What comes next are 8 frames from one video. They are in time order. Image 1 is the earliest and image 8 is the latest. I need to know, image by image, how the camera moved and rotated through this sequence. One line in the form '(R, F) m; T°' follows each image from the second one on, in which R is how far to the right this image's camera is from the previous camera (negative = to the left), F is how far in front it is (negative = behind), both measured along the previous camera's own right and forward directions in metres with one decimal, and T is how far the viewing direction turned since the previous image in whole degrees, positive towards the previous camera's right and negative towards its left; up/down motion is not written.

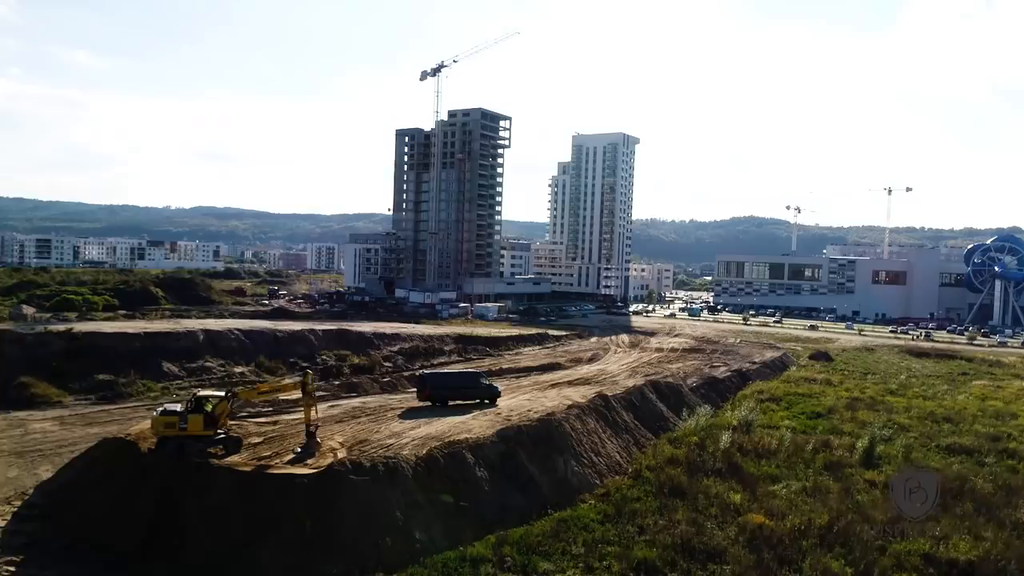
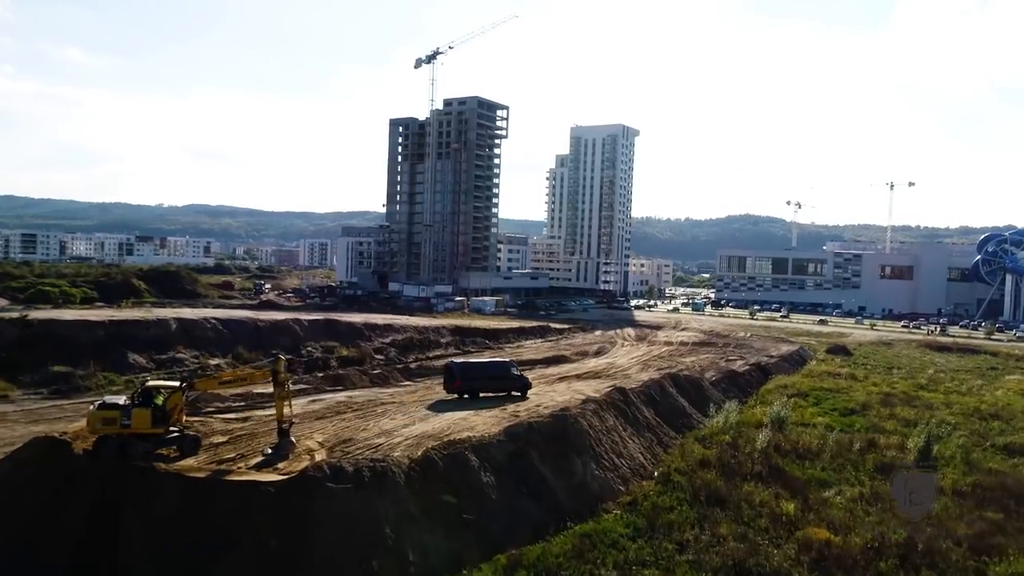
(-0.4, +3.2) m; 0°
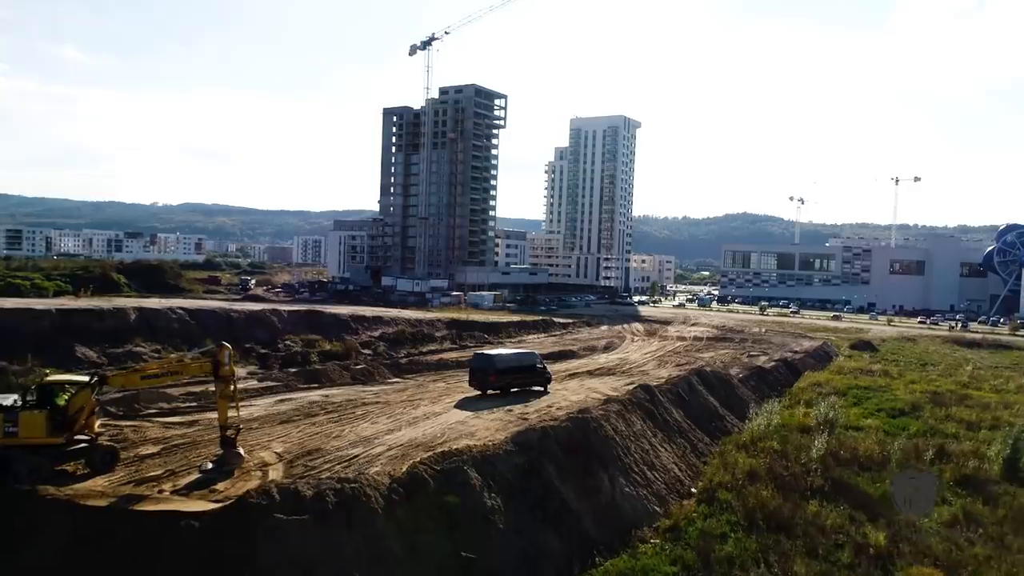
(-0.3, +3.8) m; 0°
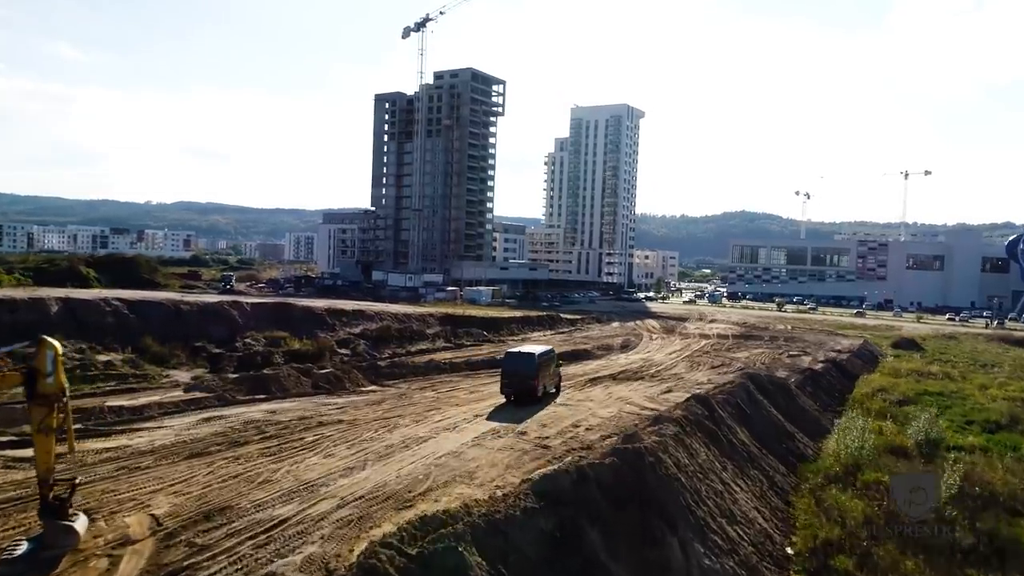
(-0.3, +5.4) m; 0°
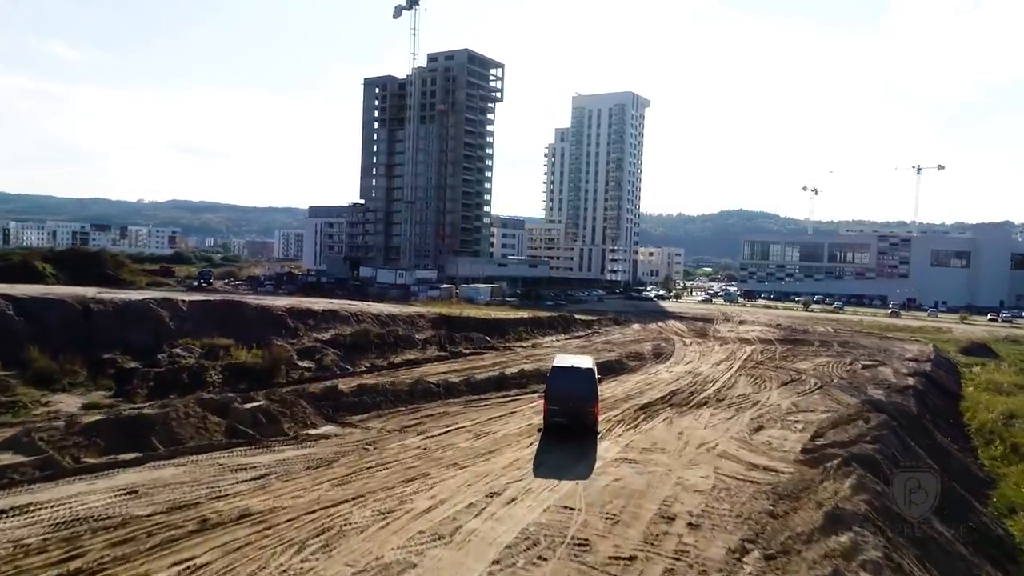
(-0.5, +6.5) m; 0°
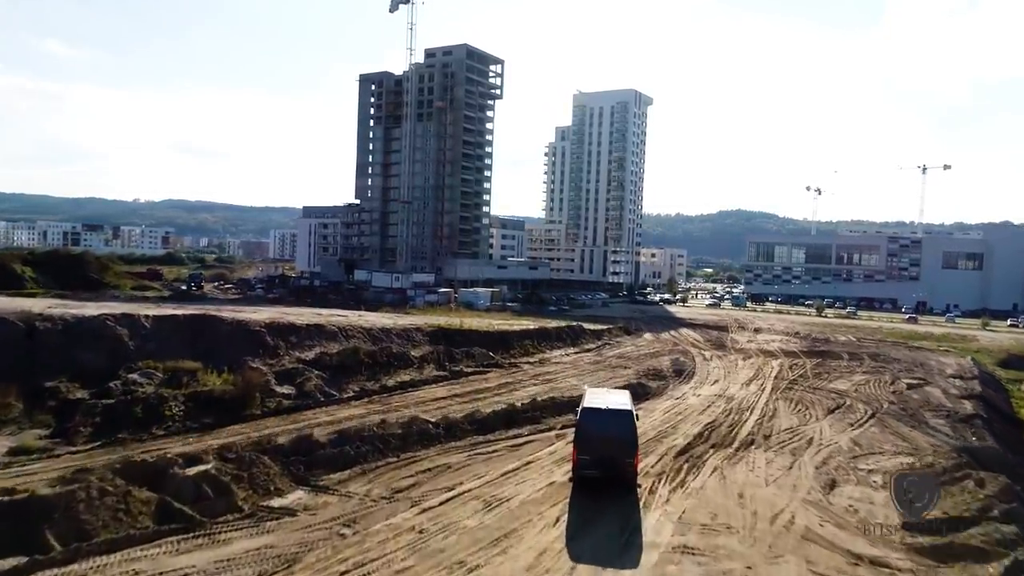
(-0.3, +2.8) m; 0°
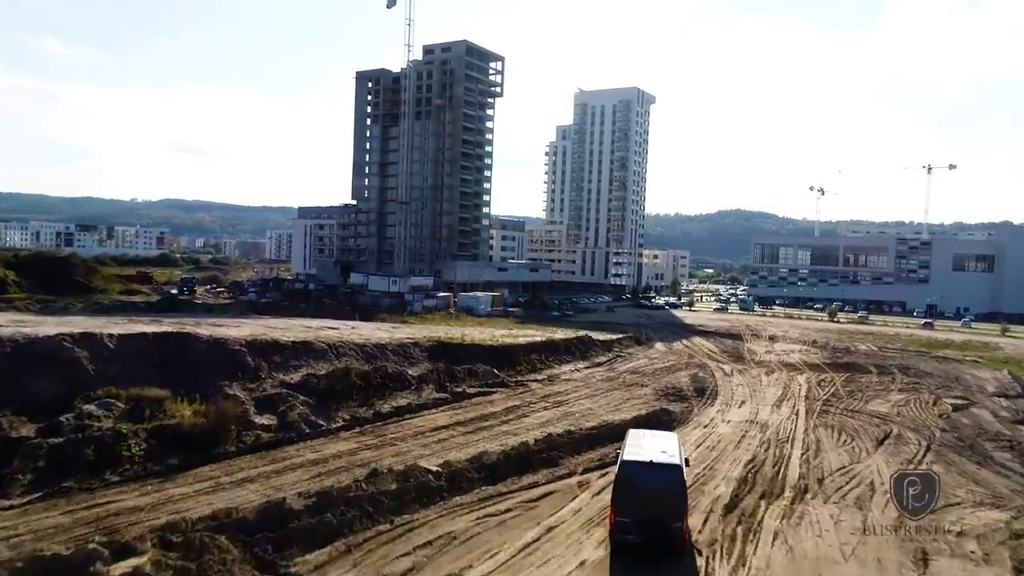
(-0.3, +2.2) m; 0°
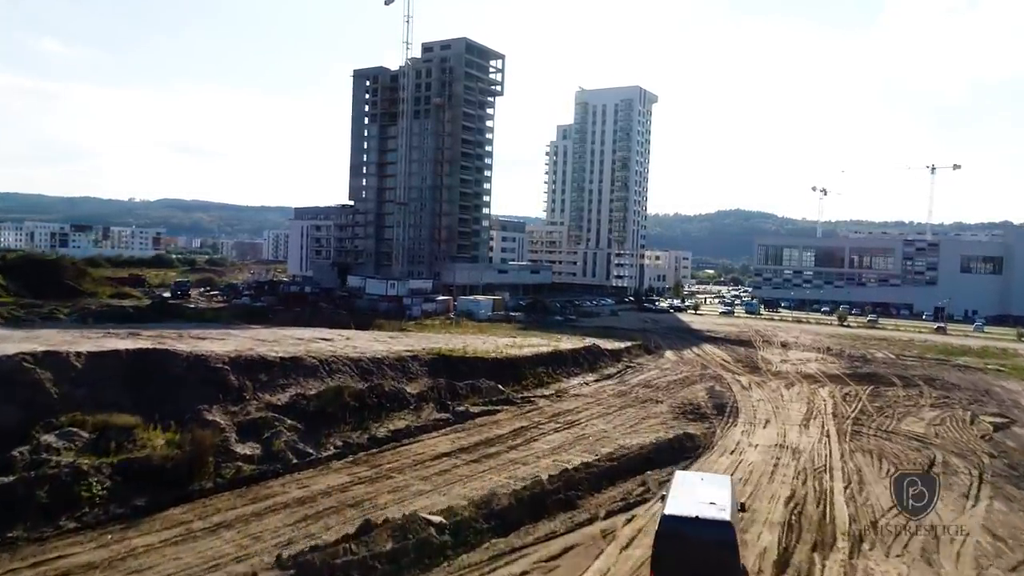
(-0.2, +1.7) m; 0°
